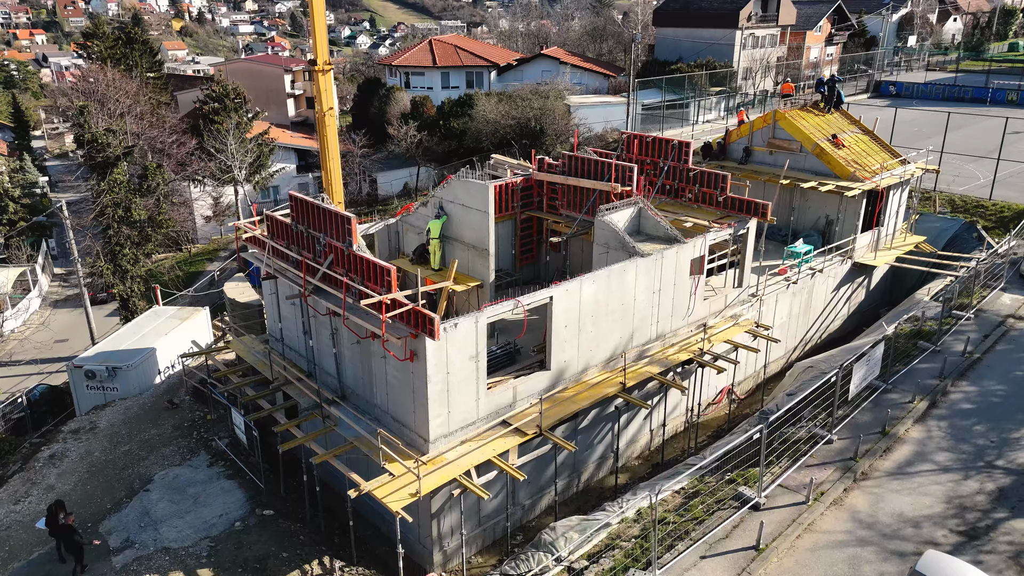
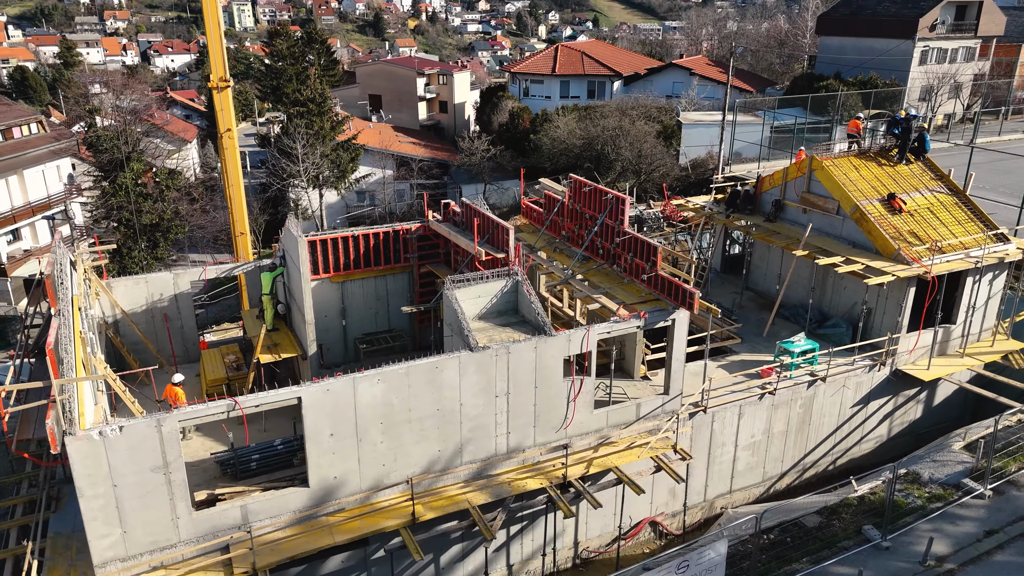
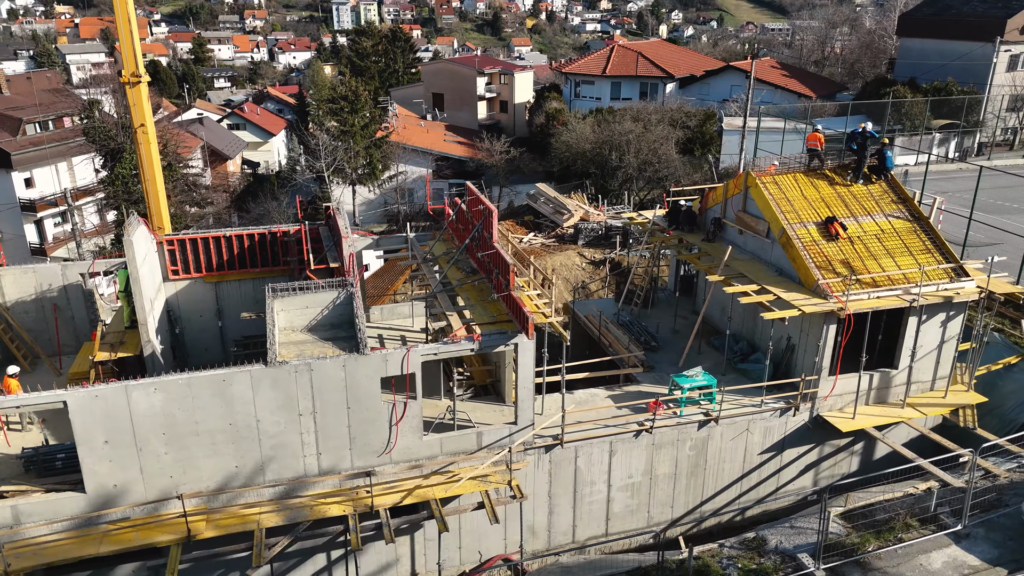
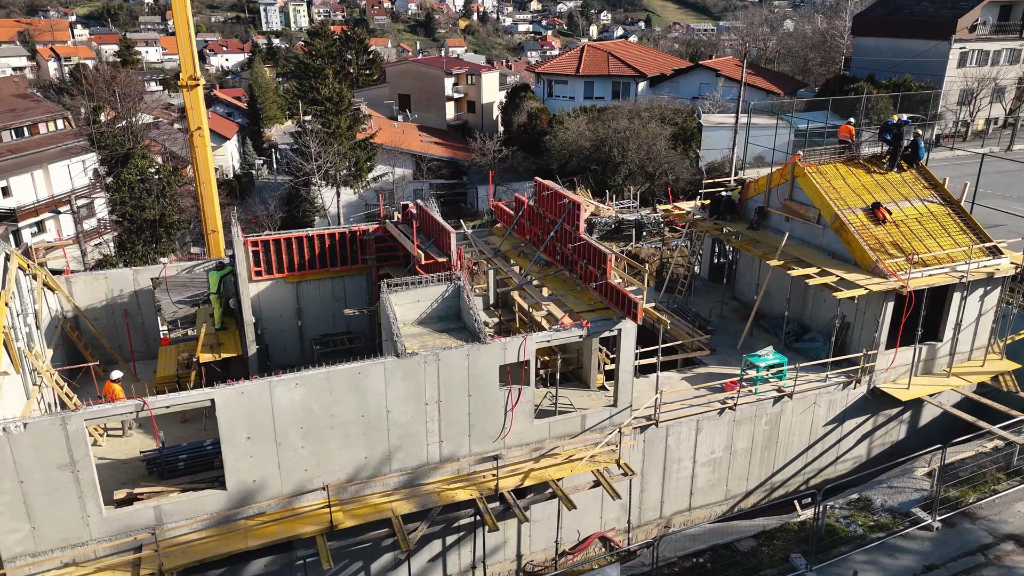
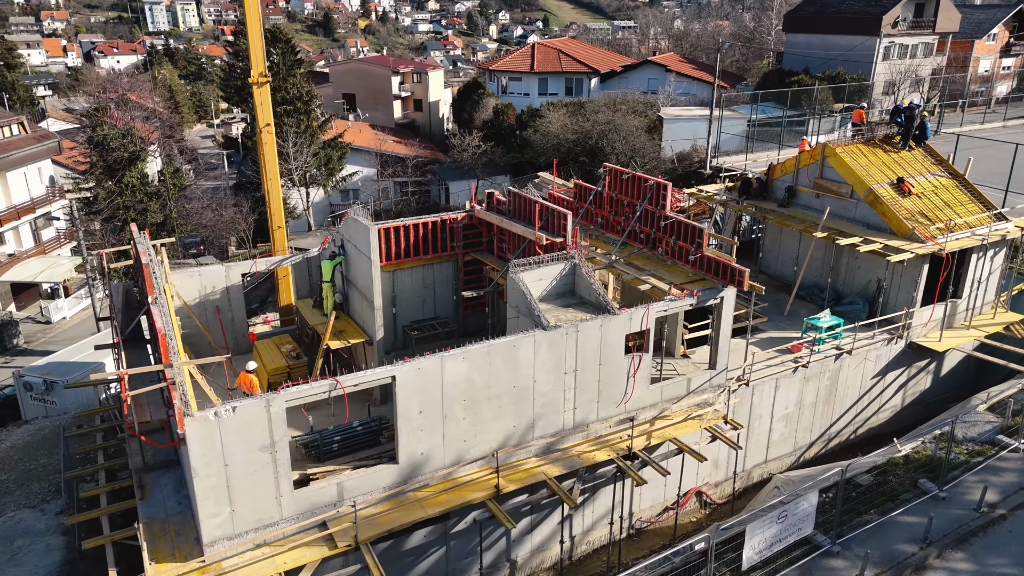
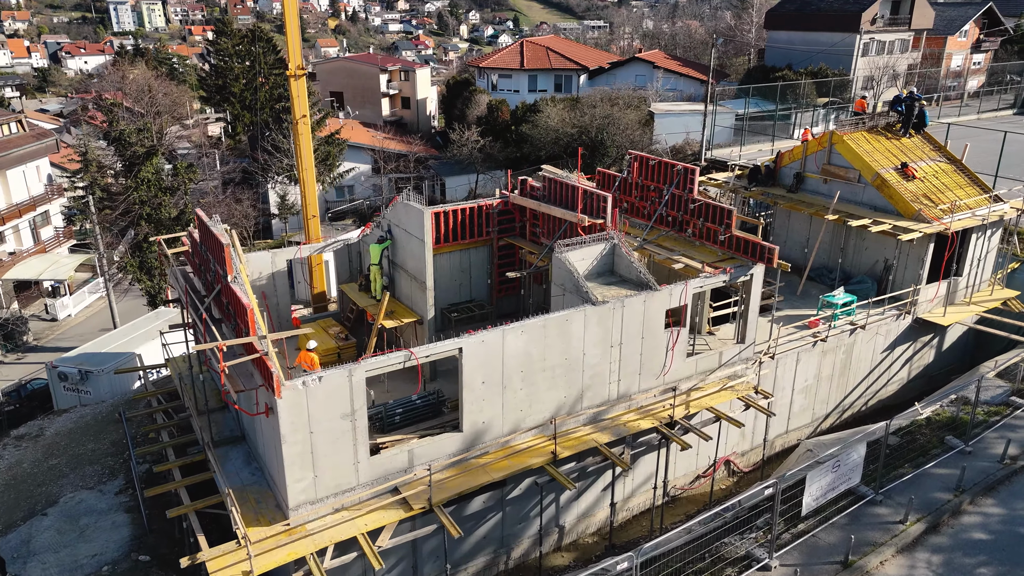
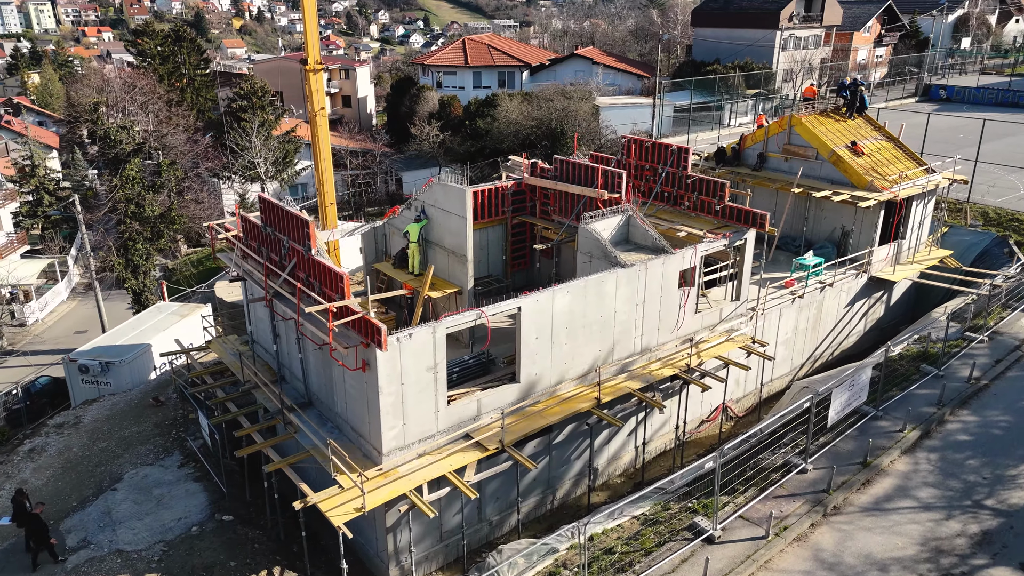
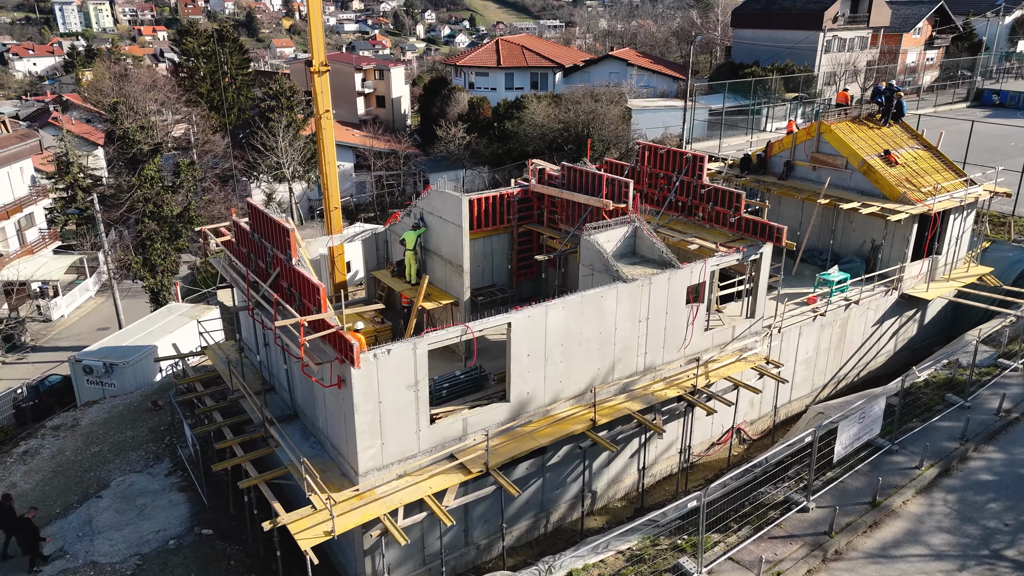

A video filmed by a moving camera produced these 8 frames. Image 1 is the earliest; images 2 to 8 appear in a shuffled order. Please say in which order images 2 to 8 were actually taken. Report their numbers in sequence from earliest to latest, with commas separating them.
7, 8, 6, 5, 2, 4, 3
